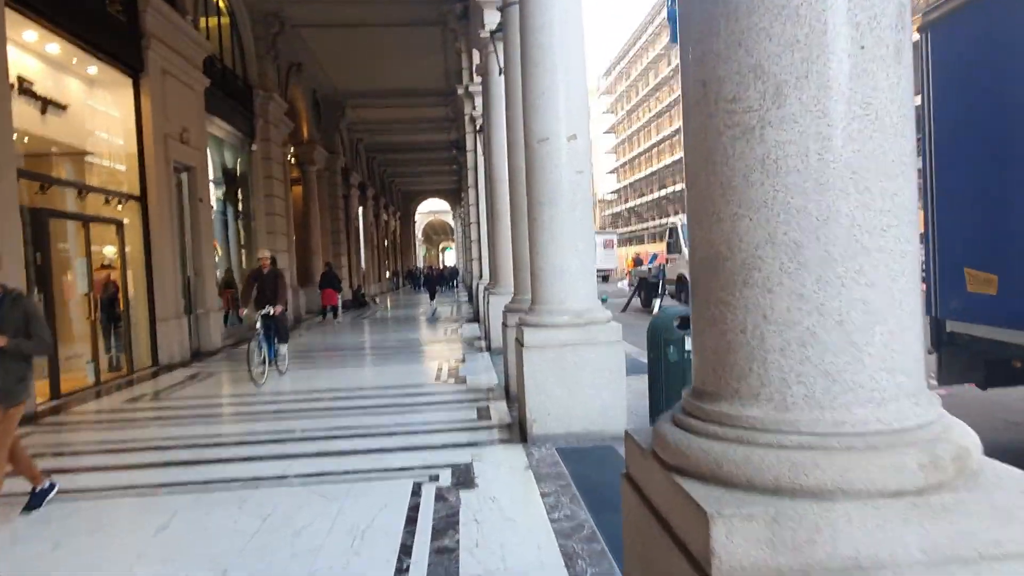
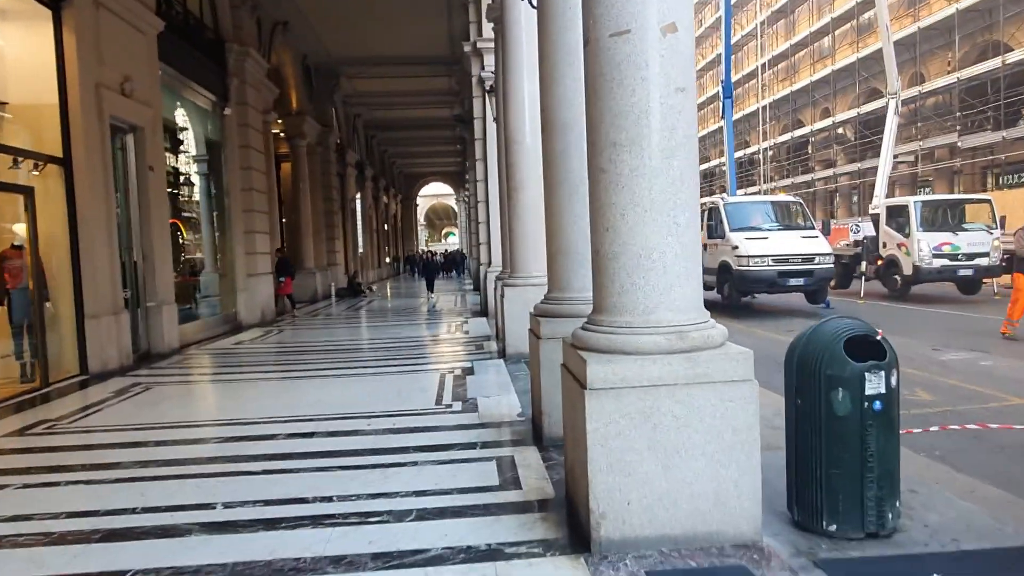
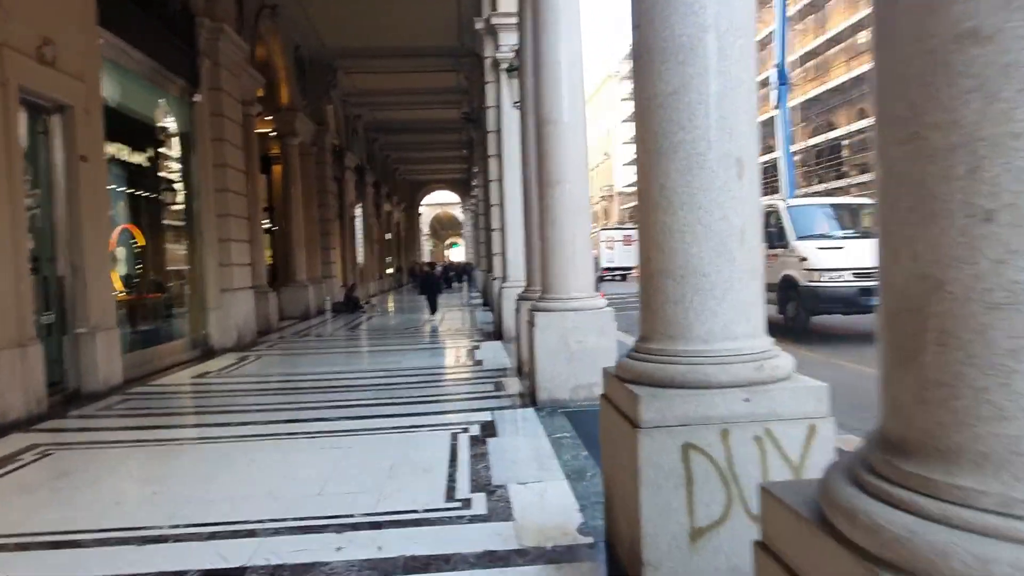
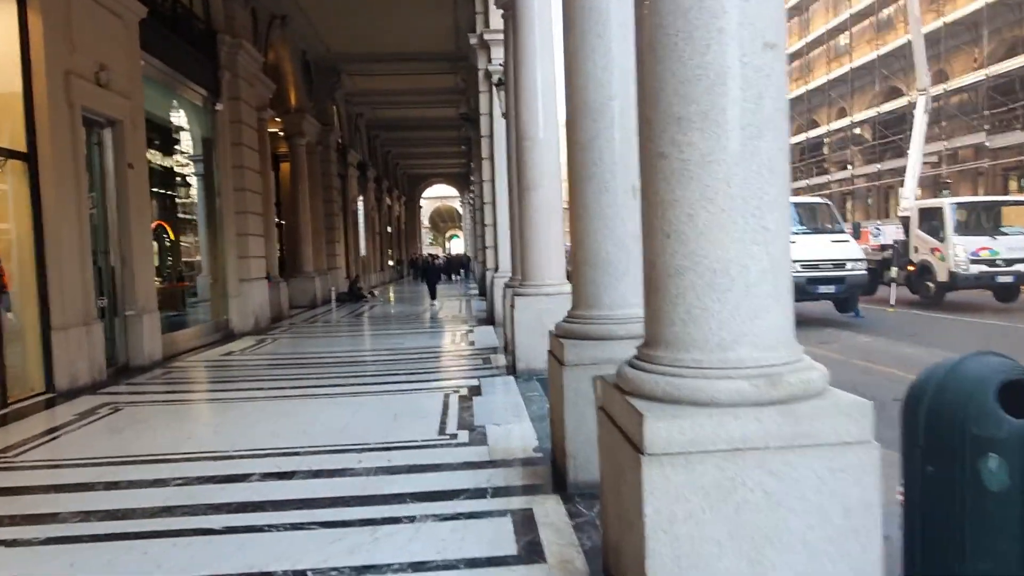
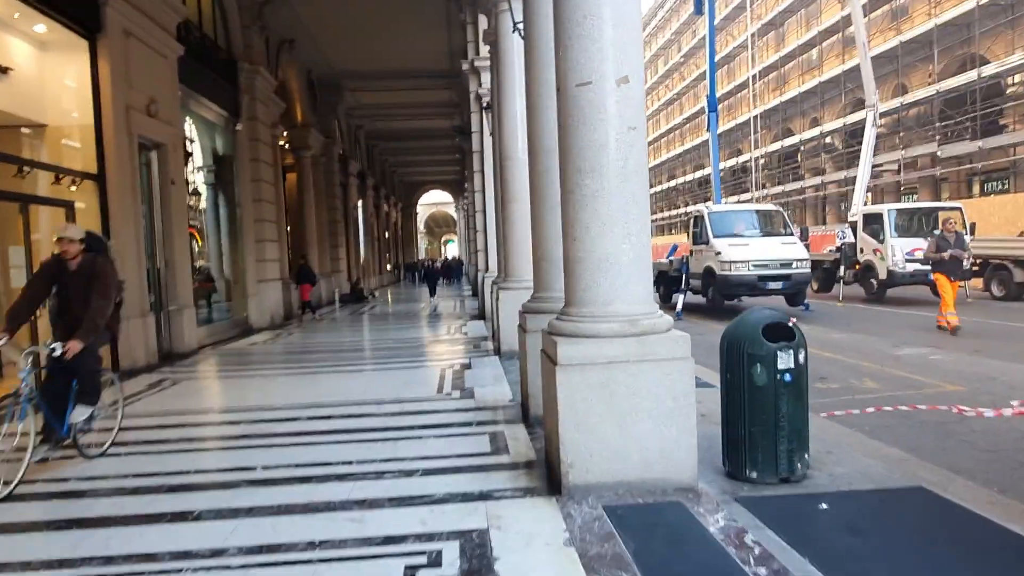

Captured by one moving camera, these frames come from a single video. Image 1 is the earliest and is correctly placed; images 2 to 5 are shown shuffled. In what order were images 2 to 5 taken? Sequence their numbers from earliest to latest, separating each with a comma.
5, 2, 4, 3
